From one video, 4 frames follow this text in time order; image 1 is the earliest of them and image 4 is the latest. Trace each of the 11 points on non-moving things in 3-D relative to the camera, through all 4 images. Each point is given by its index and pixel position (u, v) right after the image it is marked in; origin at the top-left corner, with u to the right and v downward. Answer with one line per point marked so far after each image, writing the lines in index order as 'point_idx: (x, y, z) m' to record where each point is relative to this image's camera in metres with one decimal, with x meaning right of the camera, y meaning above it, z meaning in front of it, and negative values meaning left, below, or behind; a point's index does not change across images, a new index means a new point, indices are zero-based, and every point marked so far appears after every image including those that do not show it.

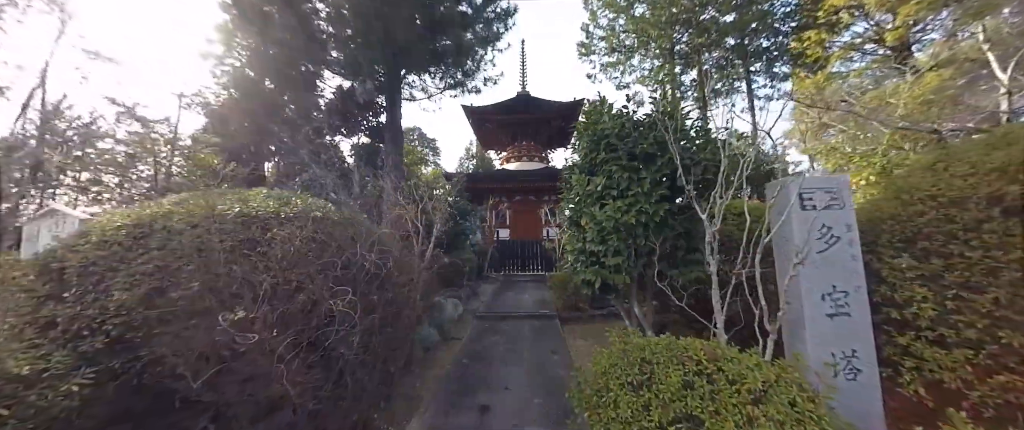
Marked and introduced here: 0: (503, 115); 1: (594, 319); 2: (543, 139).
0: (-0.4, +5.2, +15.8) m
1: (+1.6, -2.0, +5.7) m
2: (+1.8, +4.4, +17.6) m
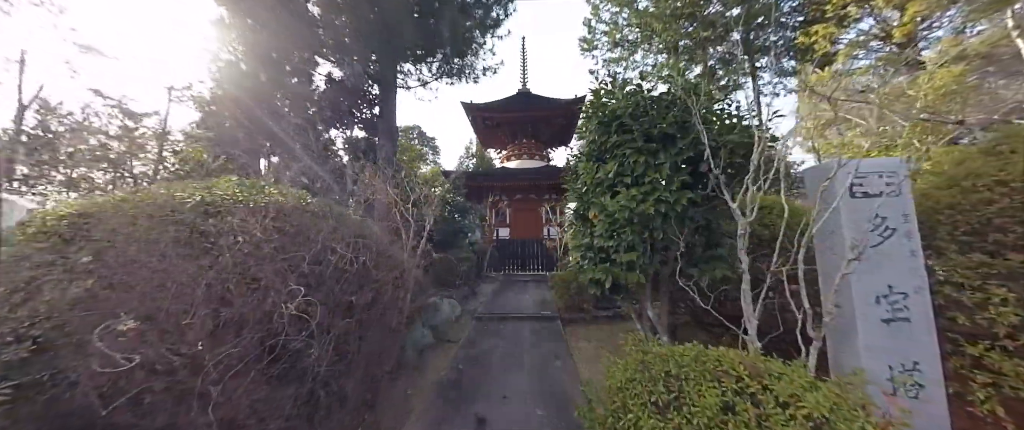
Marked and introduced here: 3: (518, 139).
0: (-0.4, +5.3, +15.5) m
1: (+1.6, -1.9, +5.4) m
2: (+1.8, +4.5, +17.3) m
3: (+0.4, +4.4, +17.4) m
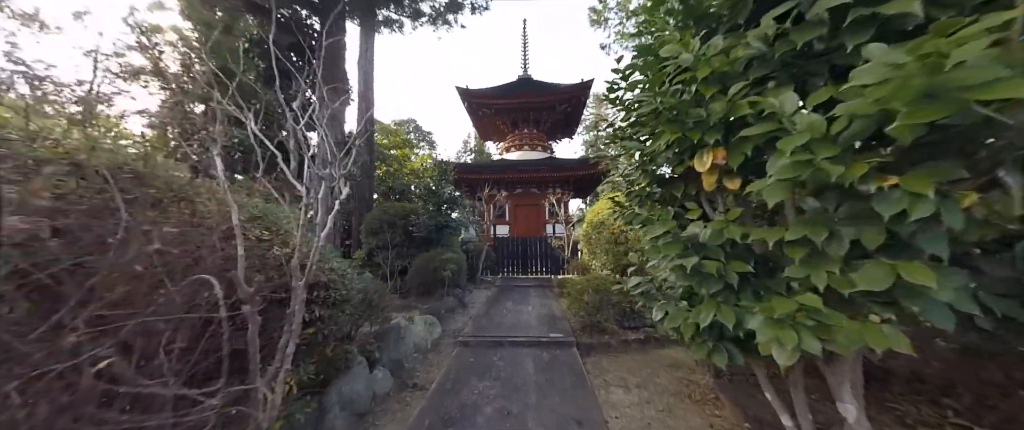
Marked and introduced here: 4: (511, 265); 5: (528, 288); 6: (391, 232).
0: (-0.4, +5.5, +14.0) m
1: (+1.5, -1.7, +3.9) m
2: (+1.8, +4.7, +15.8) m
3: (+0.4, +4.6, +15.9) m
4: (0.0, -1.5, +9.1) m
5: (+0.4, -1.8, +7.3) m
6: (-2.4, -0.3, +6.0) m
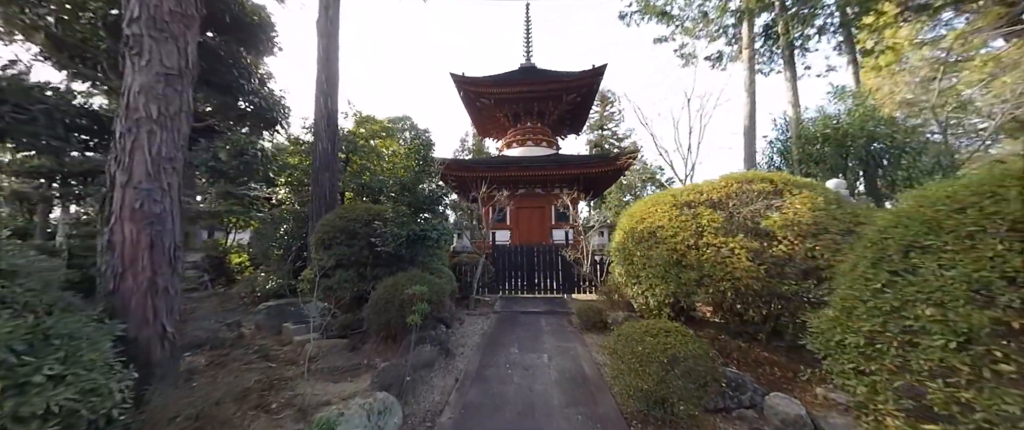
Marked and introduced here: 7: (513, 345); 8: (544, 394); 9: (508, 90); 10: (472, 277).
0: (-0.4, +5.3, +12.3) m
1: (+1.6, -1.8, +2.2) m
2: (+1.9, +4.5, +14.1) m
3: (+0.4, +4.4, +14.2) m
4: (0.0, -1.6, +7.3) m
5: (+0.5, -1.9, +5.5) m
6: (-2.4, -0.4, +4.3) m
7: (0.0, -1.8, +4.1) m
8: (+0.3, -1.7, +2.9) m
9: (-0.2, +5.3, +12.5) m
10: (-0.9, -1.3, +6.5) m
